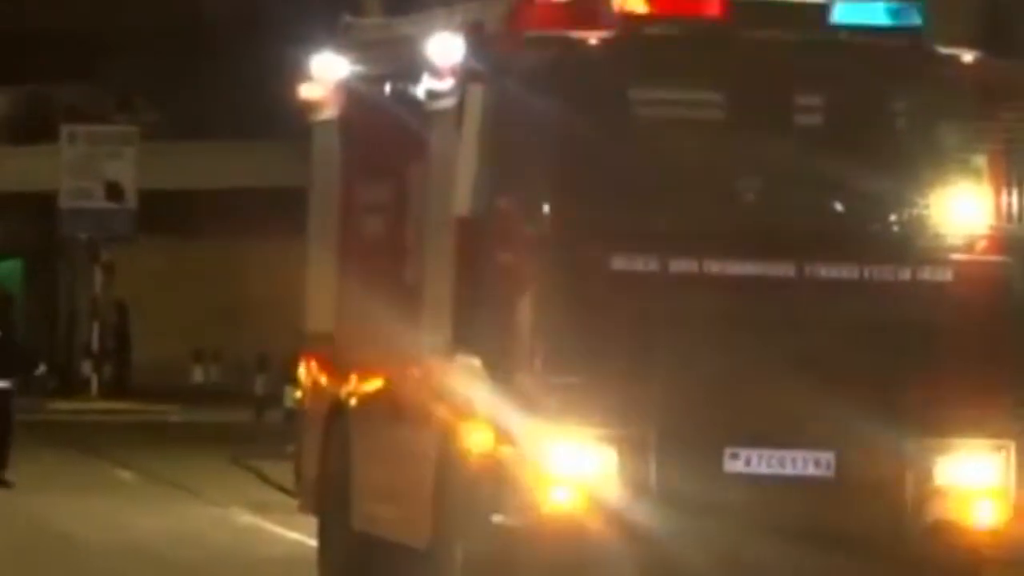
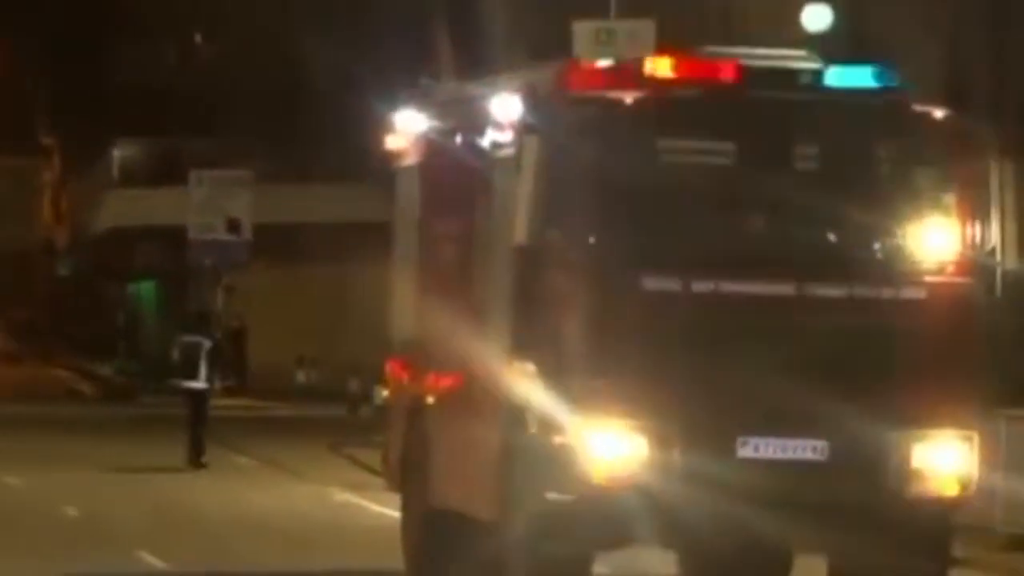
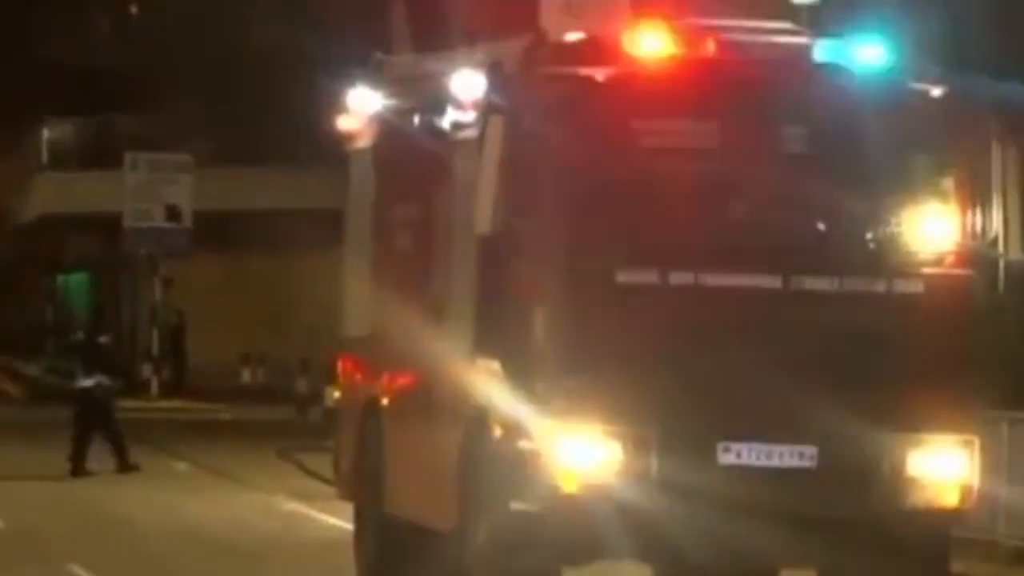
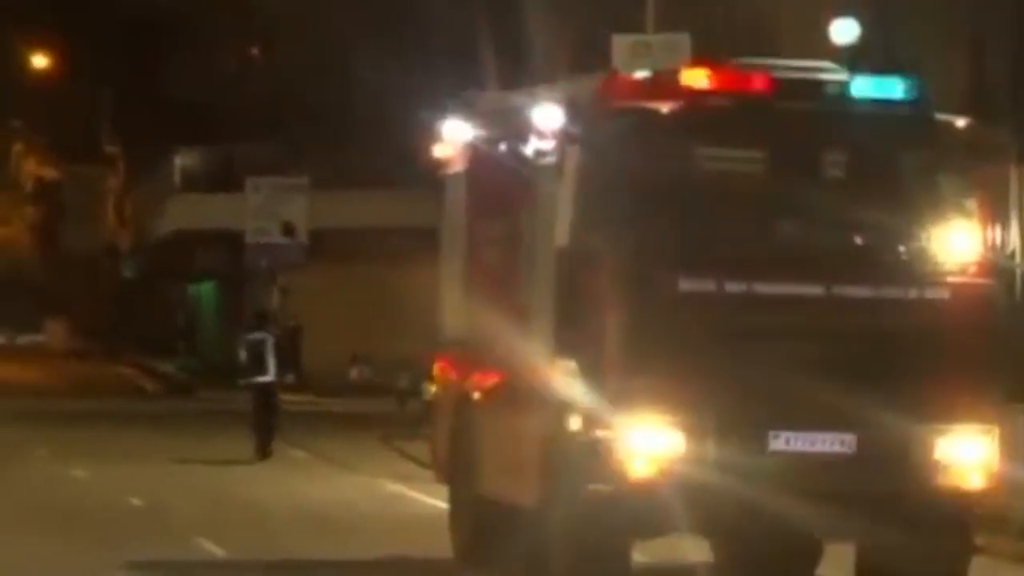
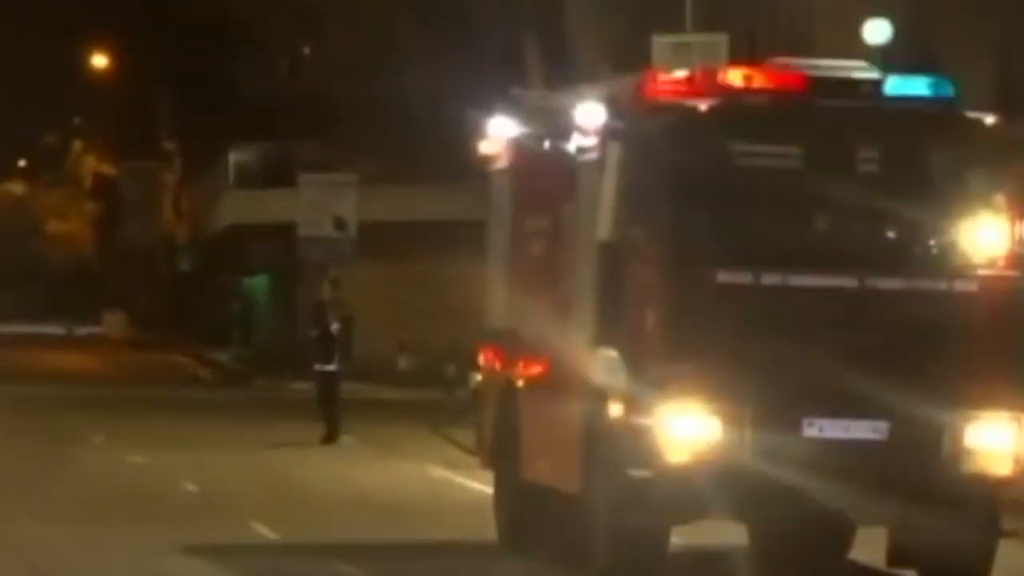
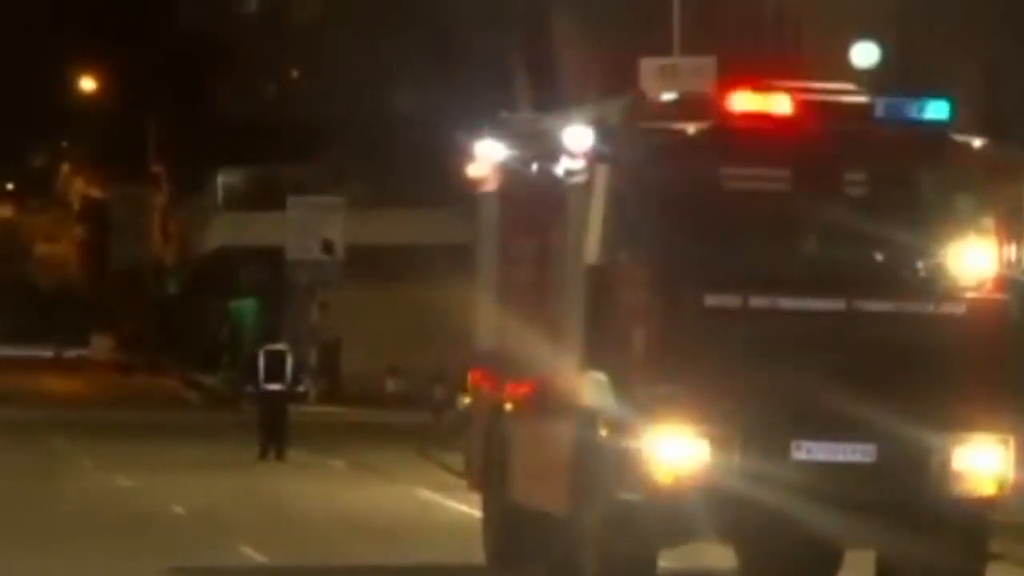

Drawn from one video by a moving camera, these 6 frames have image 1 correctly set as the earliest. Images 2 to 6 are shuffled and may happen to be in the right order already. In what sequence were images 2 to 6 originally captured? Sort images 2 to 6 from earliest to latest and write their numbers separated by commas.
3, 2, 4, 5, 6
